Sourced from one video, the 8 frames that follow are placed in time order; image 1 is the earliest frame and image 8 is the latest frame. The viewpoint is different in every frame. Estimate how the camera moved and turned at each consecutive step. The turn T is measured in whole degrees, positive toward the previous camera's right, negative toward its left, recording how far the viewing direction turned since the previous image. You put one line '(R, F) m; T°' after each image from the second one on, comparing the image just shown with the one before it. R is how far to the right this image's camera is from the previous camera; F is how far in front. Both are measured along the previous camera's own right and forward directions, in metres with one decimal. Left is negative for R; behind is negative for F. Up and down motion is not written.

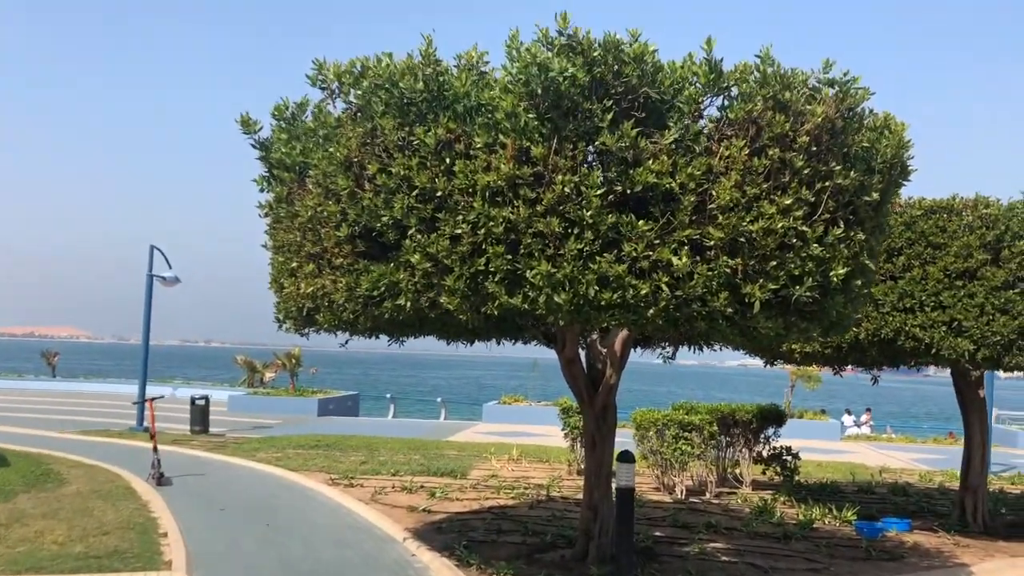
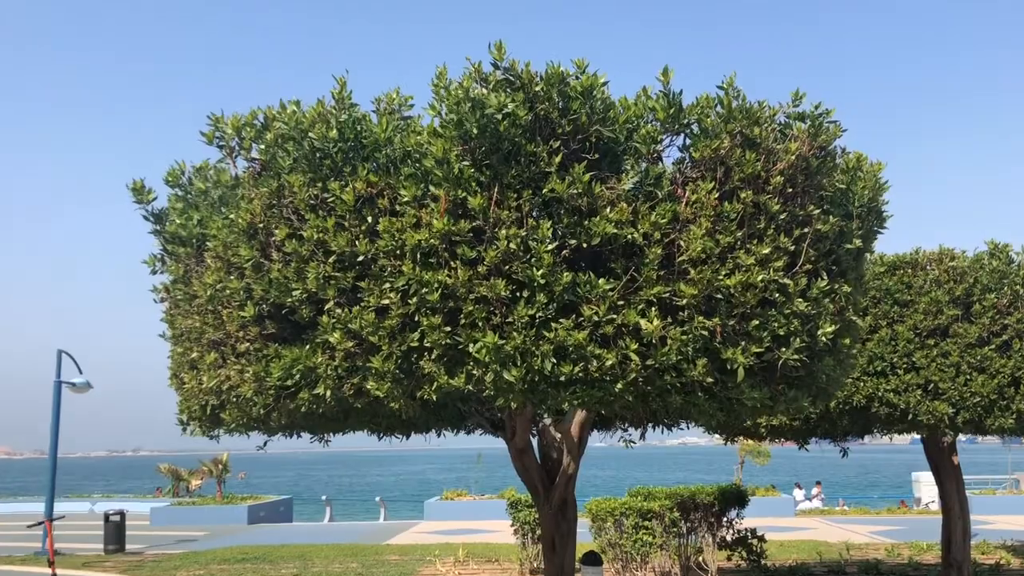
(0.0, +0.9) m; +4°
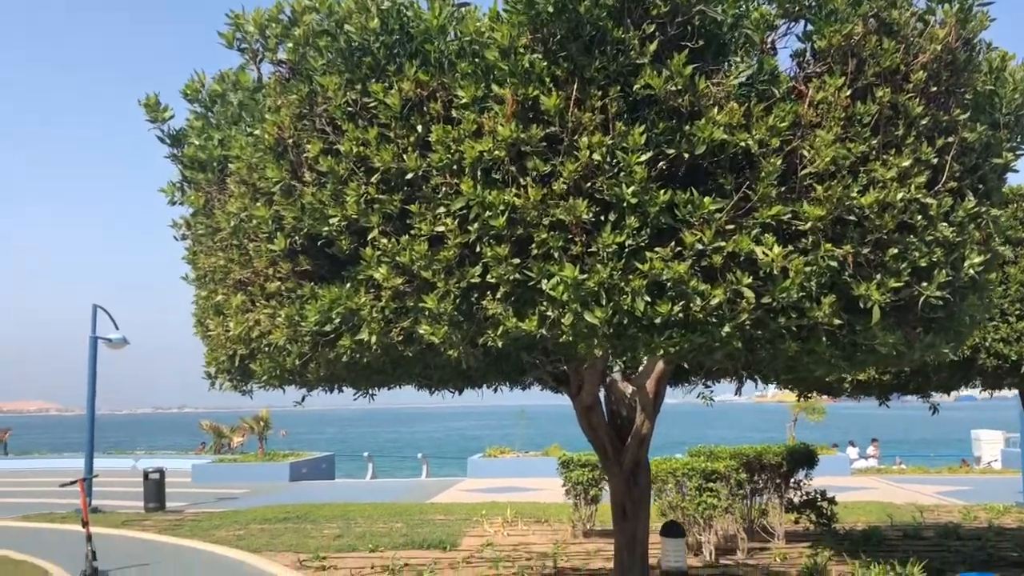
(-0.2, +0.9) m; -2°
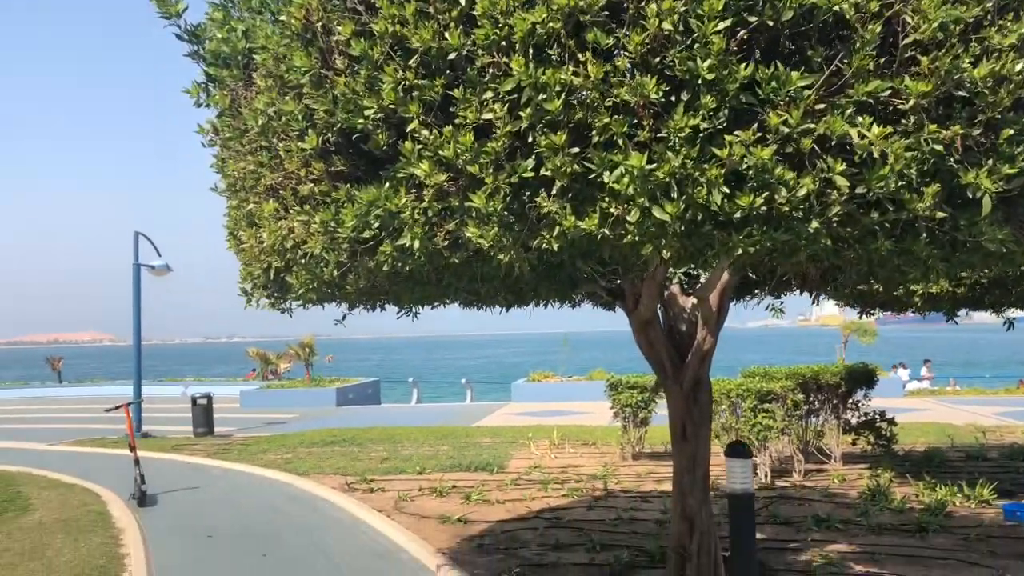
(-0.1, +0.4) m; -3°
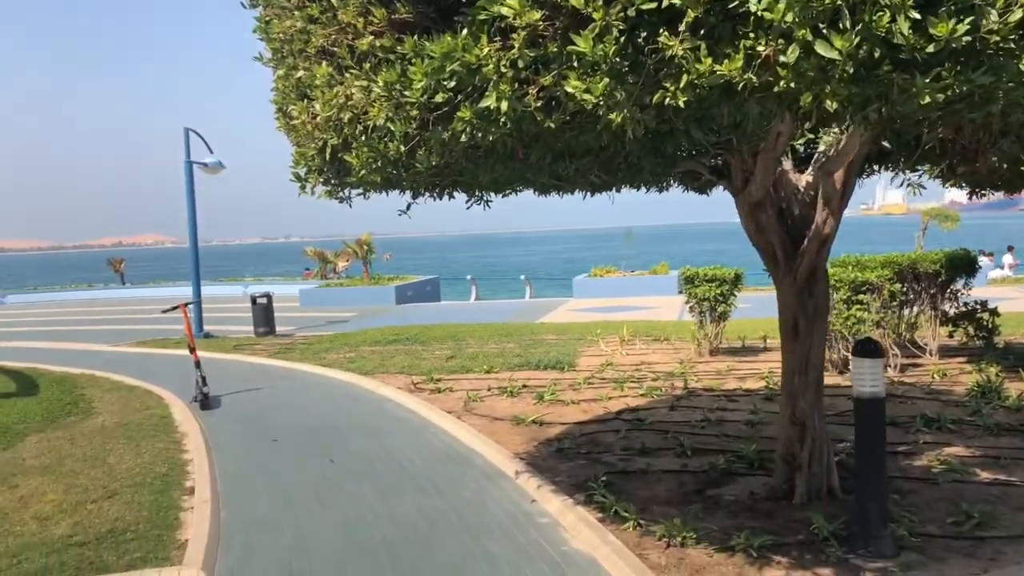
(-0.2, +0.7) m; -3°
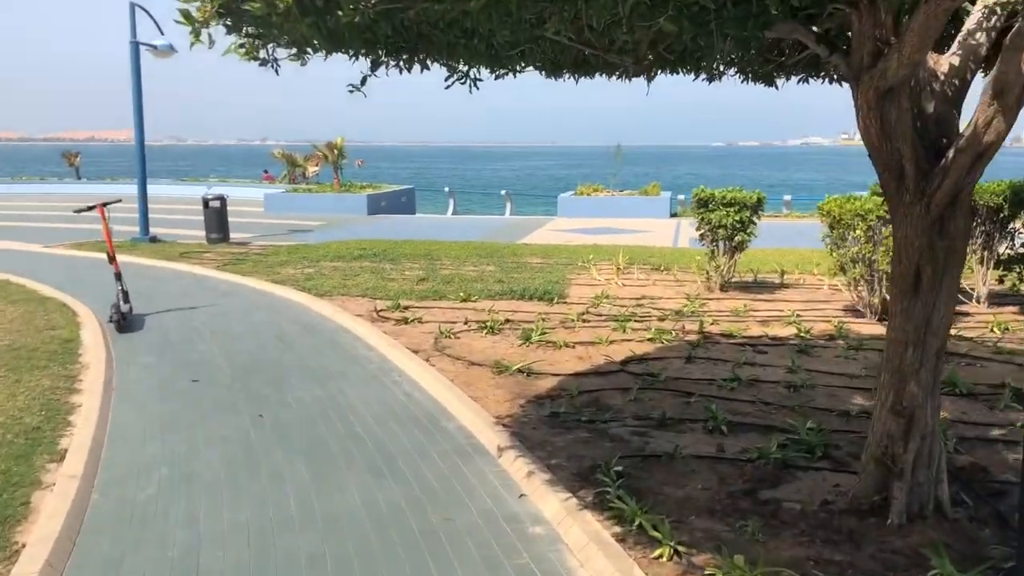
(-0.1, +1.8) m; +2°
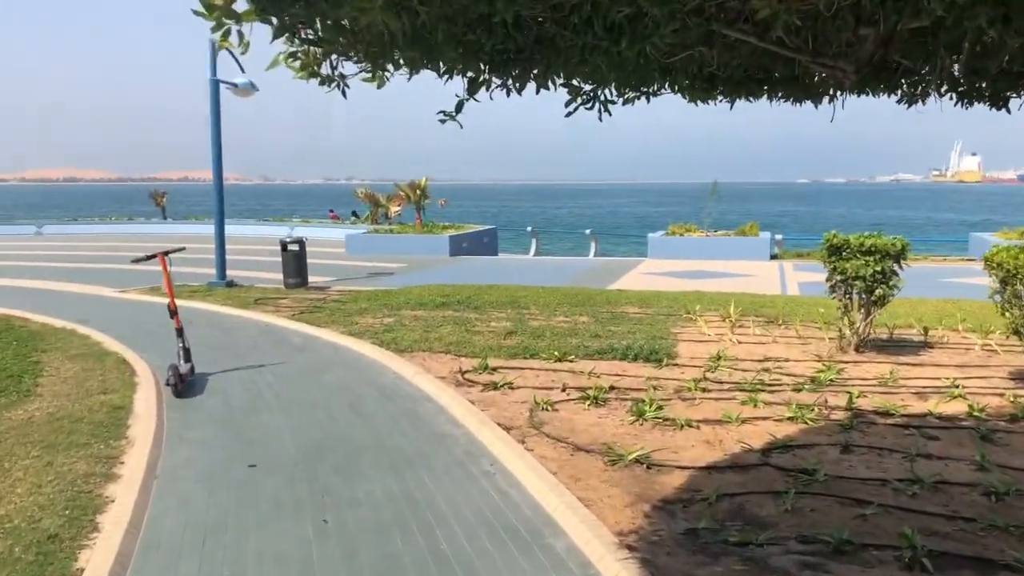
(-0.2, +1.2) m; -5°
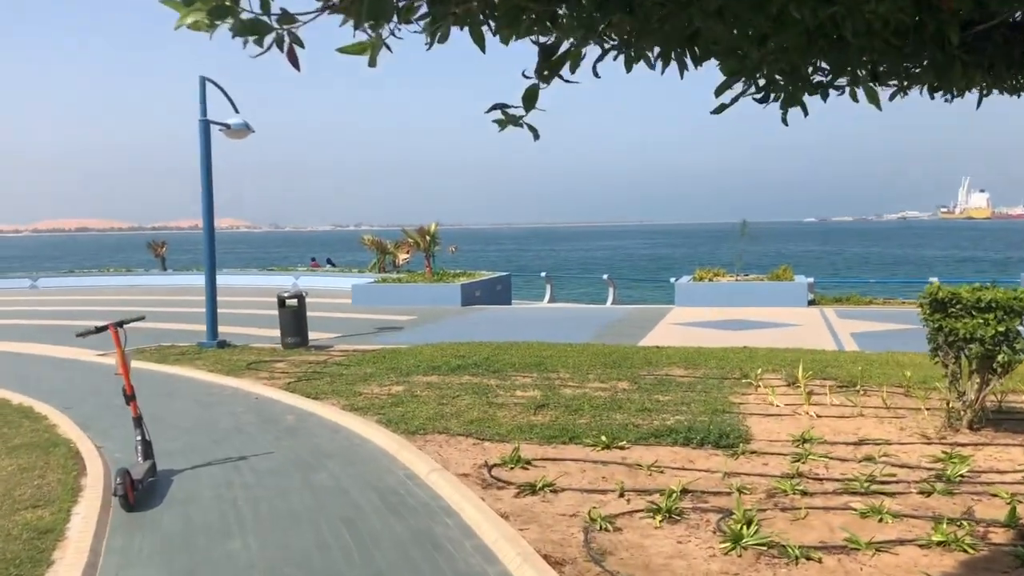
(-0.2, +1.7) m; -1°
